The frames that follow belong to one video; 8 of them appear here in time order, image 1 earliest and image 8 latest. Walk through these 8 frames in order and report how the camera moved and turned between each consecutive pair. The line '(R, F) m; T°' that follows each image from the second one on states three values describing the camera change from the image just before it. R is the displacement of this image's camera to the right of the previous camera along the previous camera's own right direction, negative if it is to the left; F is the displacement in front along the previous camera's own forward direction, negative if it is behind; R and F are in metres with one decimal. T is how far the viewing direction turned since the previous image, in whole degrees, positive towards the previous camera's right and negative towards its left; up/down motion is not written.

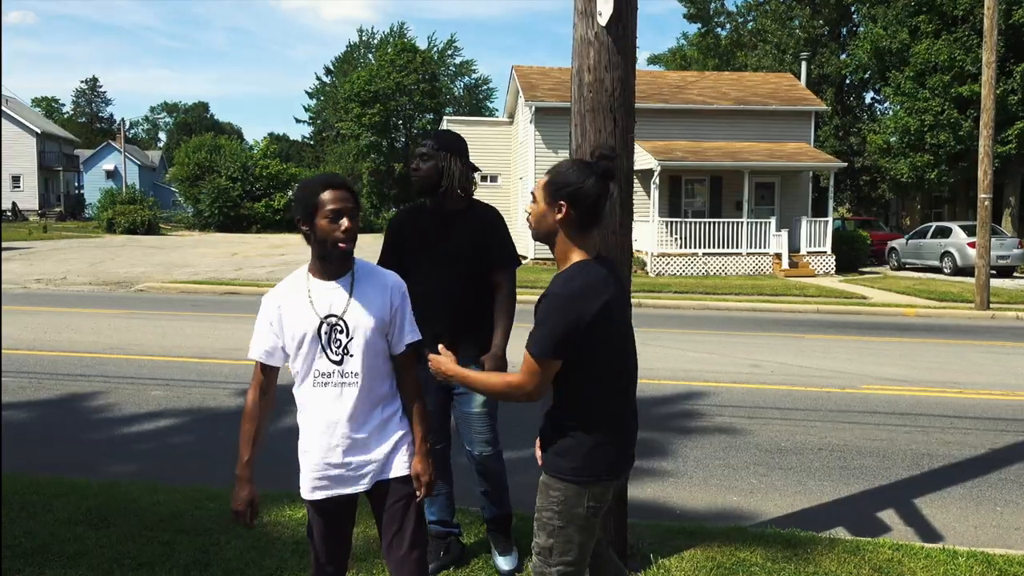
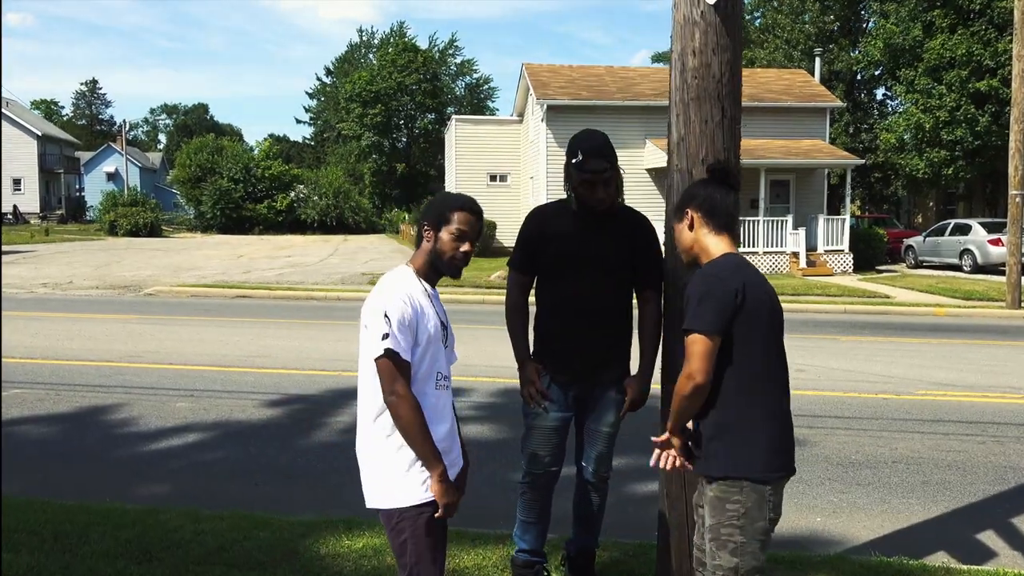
(-0.3, +0.3) m; 0°
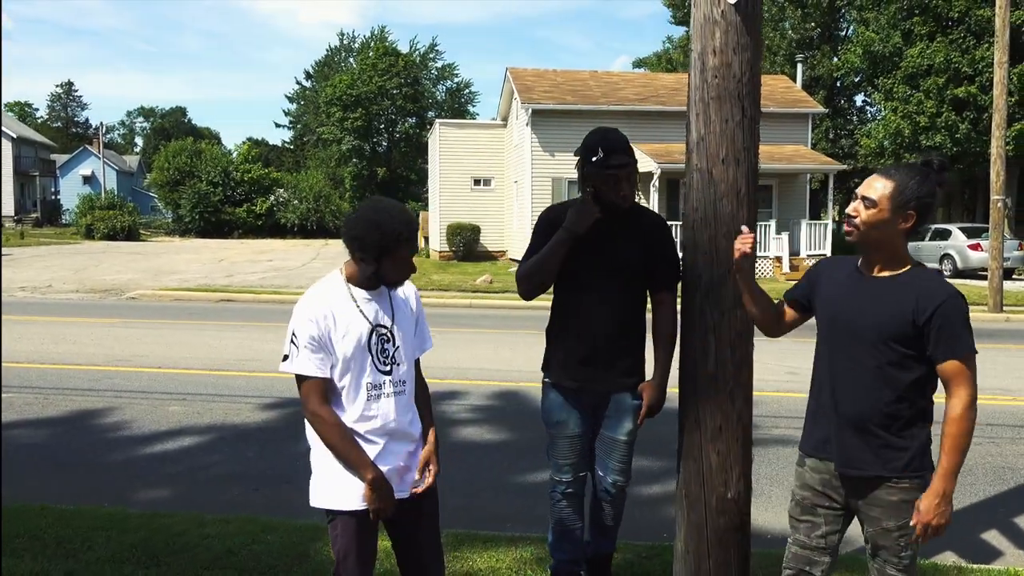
(-0.1, 0.0) m; +1°
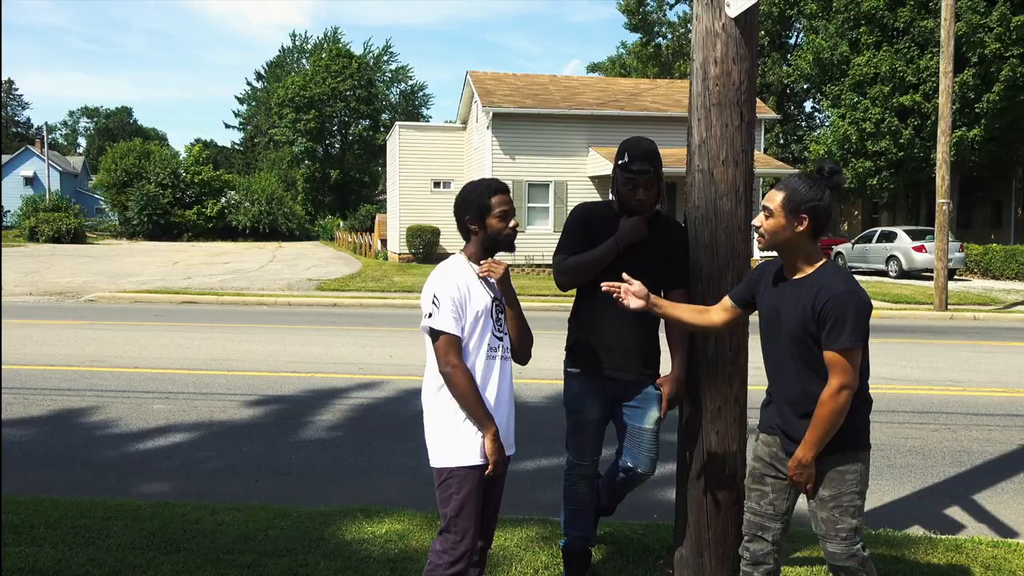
(-0.2, -0.2) m; +3°
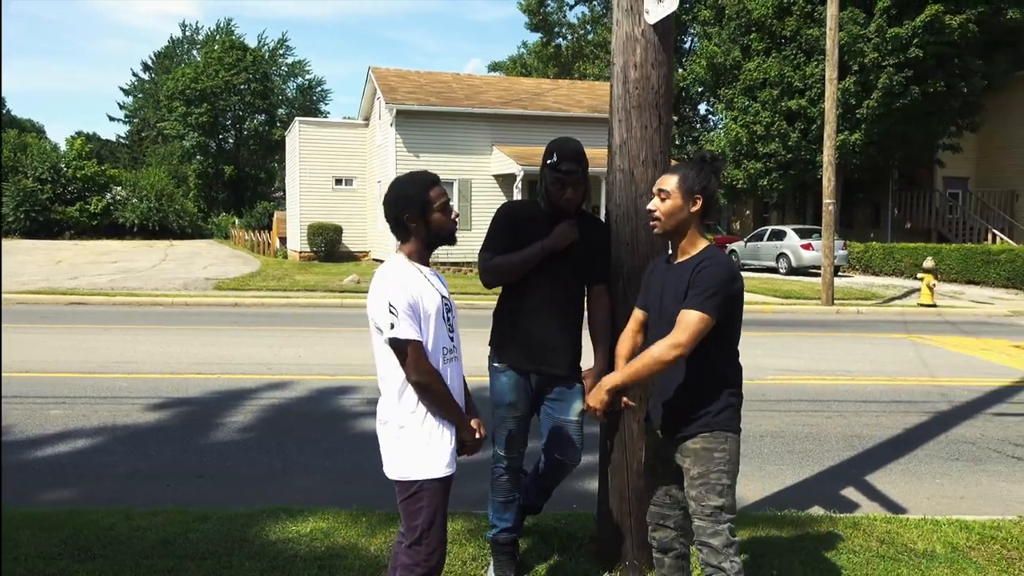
(-0.1, -0.1) m; +7°
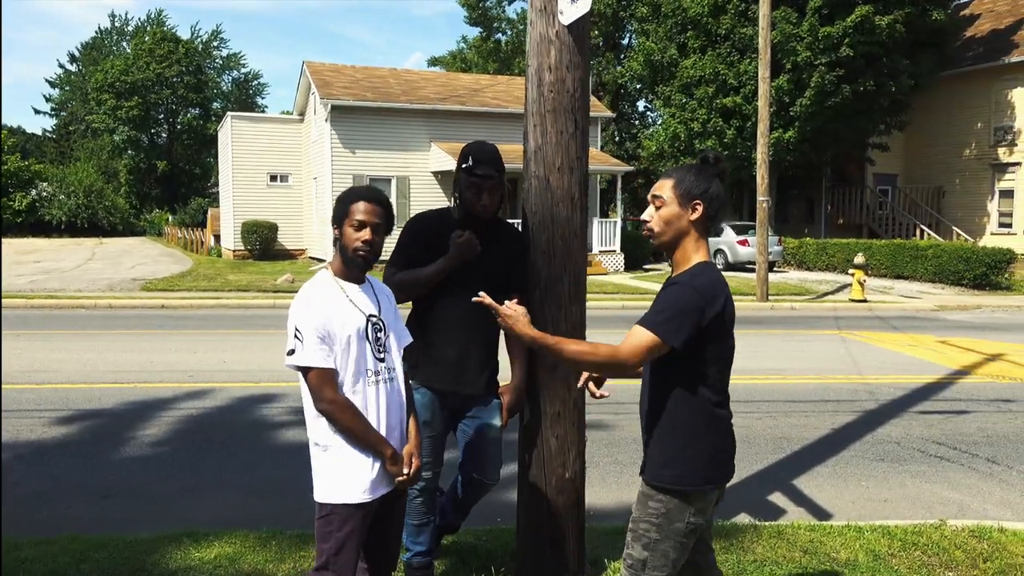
(+0.1, +0.1) m; +4°
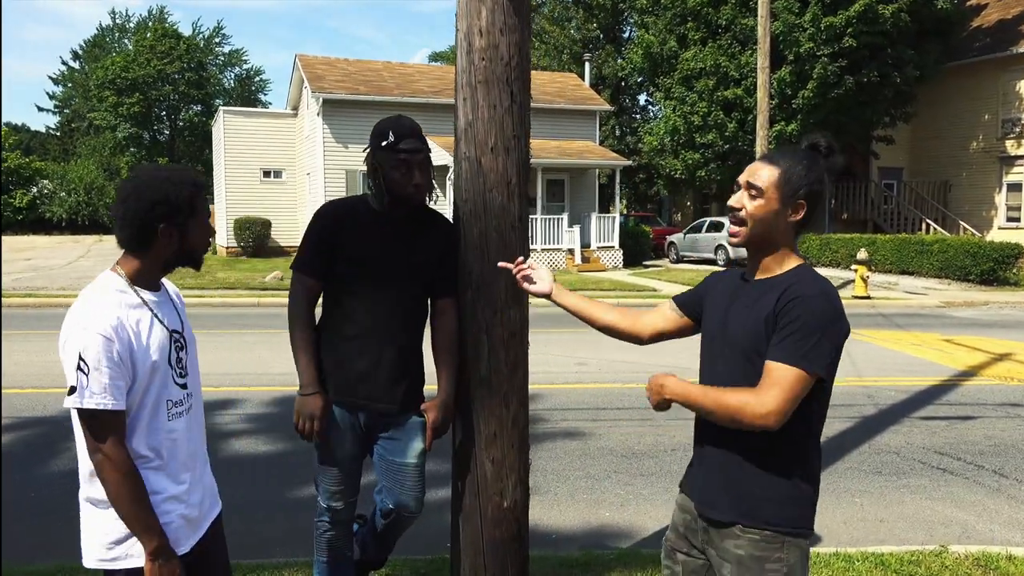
(+0.3, +0.5) m; 0°
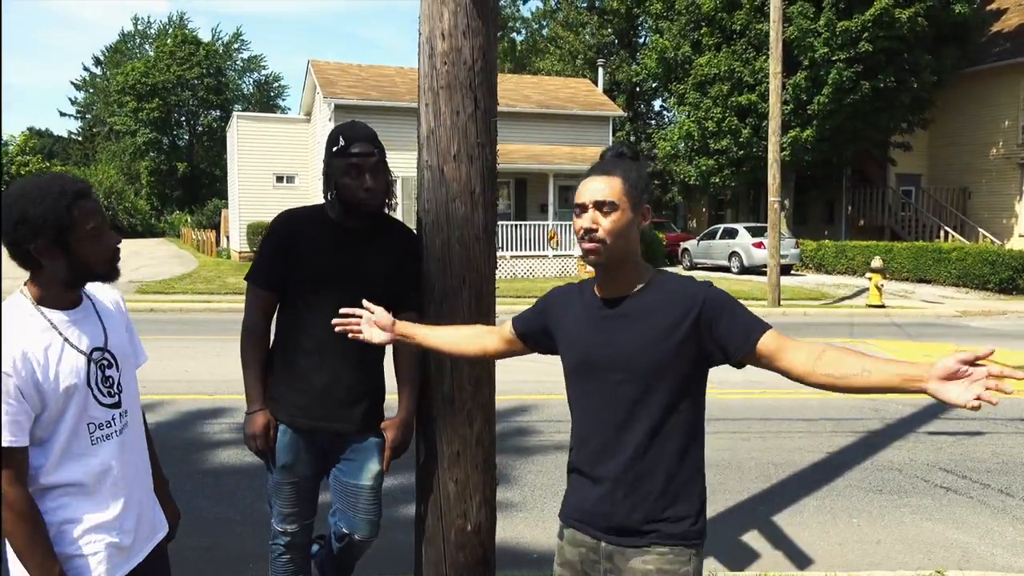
(+0.2, +0.1) m; -1°
